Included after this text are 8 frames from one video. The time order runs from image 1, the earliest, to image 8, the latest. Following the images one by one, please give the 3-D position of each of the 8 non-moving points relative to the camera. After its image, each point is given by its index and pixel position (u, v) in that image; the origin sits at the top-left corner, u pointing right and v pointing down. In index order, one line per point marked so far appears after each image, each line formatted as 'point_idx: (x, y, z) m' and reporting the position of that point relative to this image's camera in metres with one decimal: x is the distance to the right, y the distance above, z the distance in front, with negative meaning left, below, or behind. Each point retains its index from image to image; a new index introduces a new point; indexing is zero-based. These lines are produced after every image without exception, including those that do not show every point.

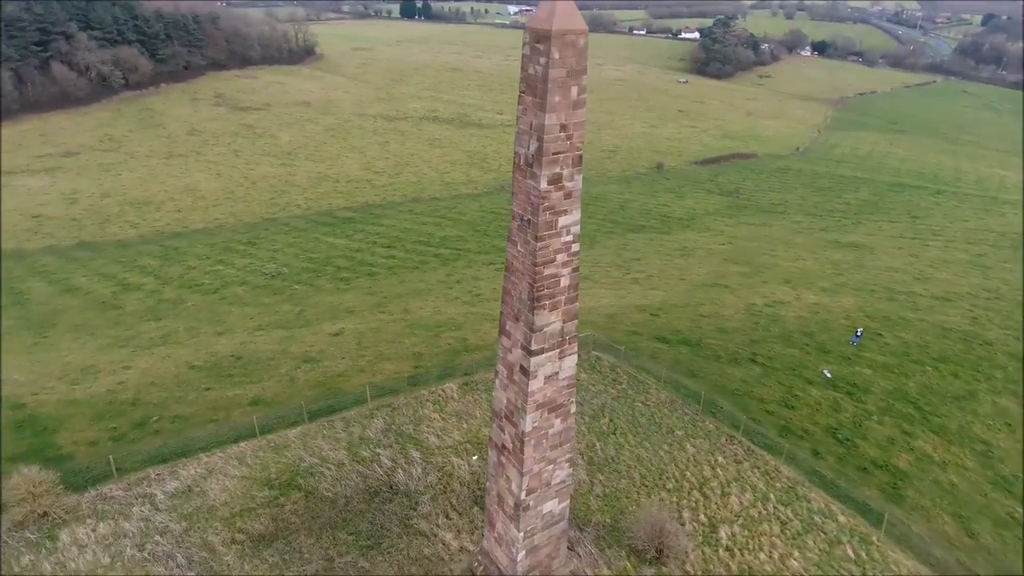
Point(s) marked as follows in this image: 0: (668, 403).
0: (+4.6, -3.4, +19.4) m
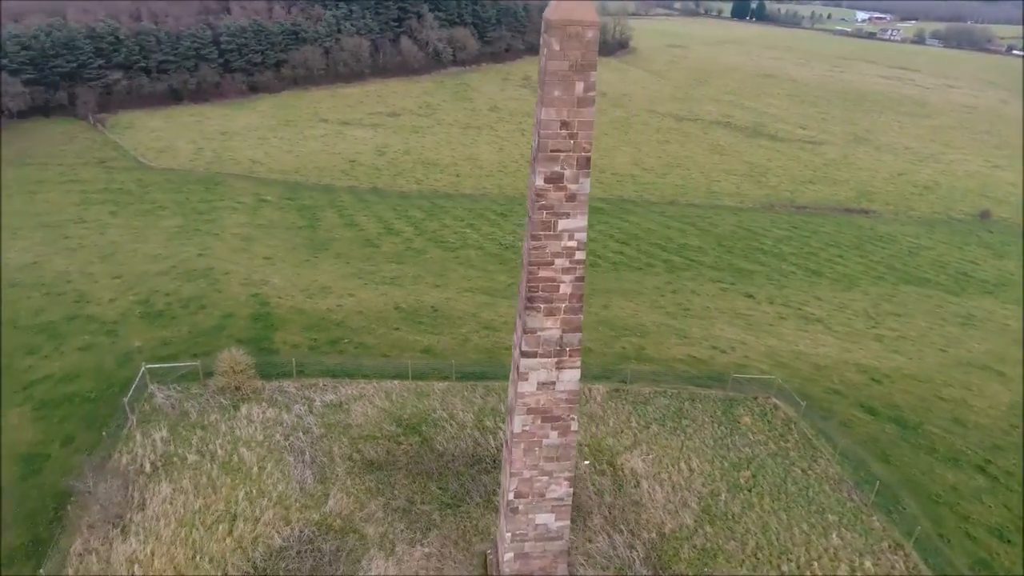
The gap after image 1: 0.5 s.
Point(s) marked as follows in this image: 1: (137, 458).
0: (+8.1, -4.8, +16.6) m
1: (-8.7, -3.9, +15.2) m
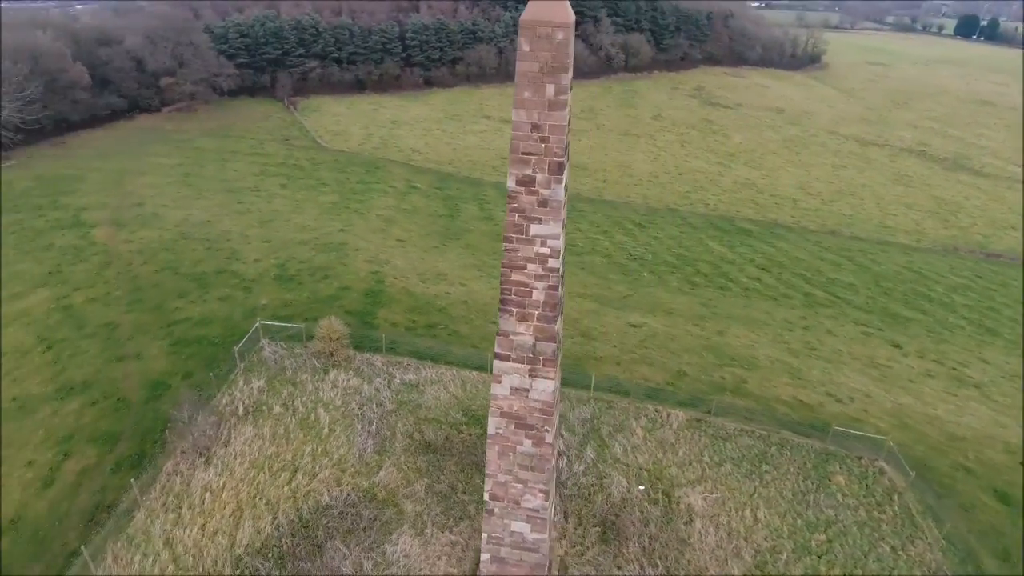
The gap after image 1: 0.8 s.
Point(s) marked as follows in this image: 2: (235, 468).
0: (+9.2, -6.1, +14.4) m
1: (-7.3, -2.9, +17.1) m
2: (-6.3, -4.1, +15.1) m
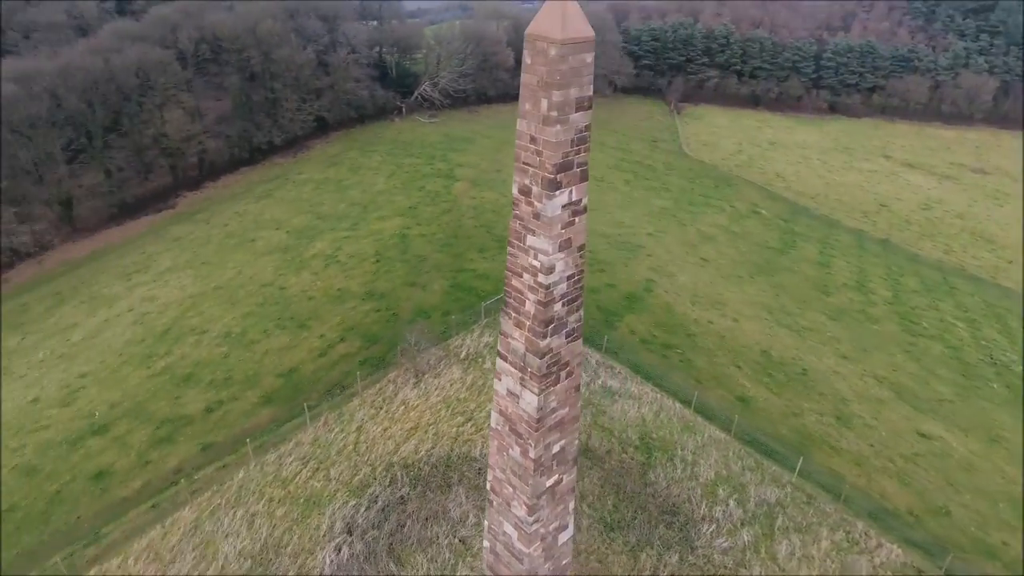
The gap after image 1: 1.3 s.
0: (+9.3, -9.2, +9.1) m
1: (-1.5, -1.7, +19.7) m
2: (-2.1, -2.9, +17.6) m
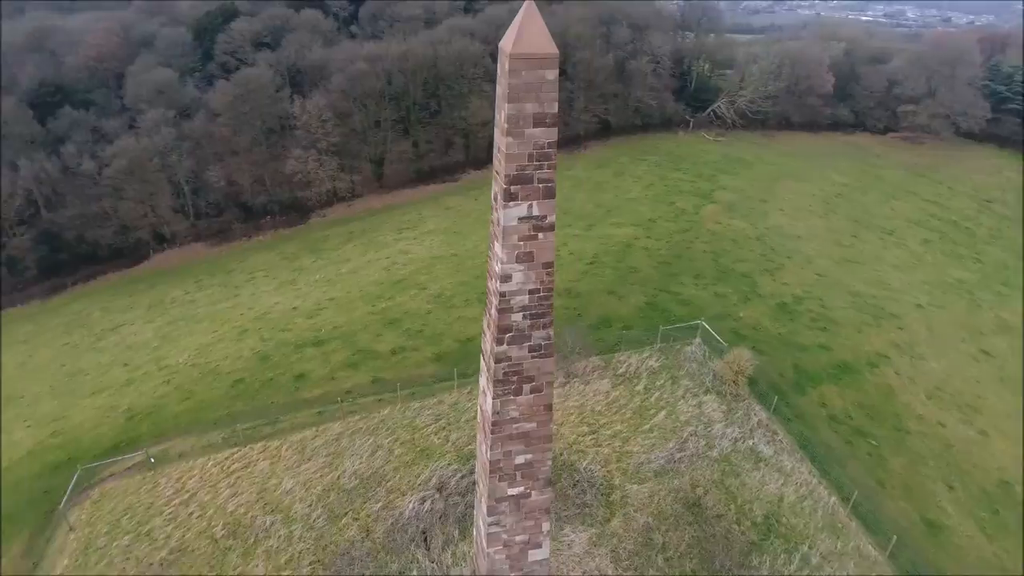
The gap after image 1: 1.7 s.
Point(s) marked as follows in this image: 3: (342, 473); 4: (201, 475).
0: (+6.5, -11.3, +5.5) m
1: (+3.4, -2.2, +19.4) m
2: (+1.6, -3.1, +17.9) m
3: (-4.1, -4.4, +15.7) m
4: (-7.6, -4.5, +16.0) m
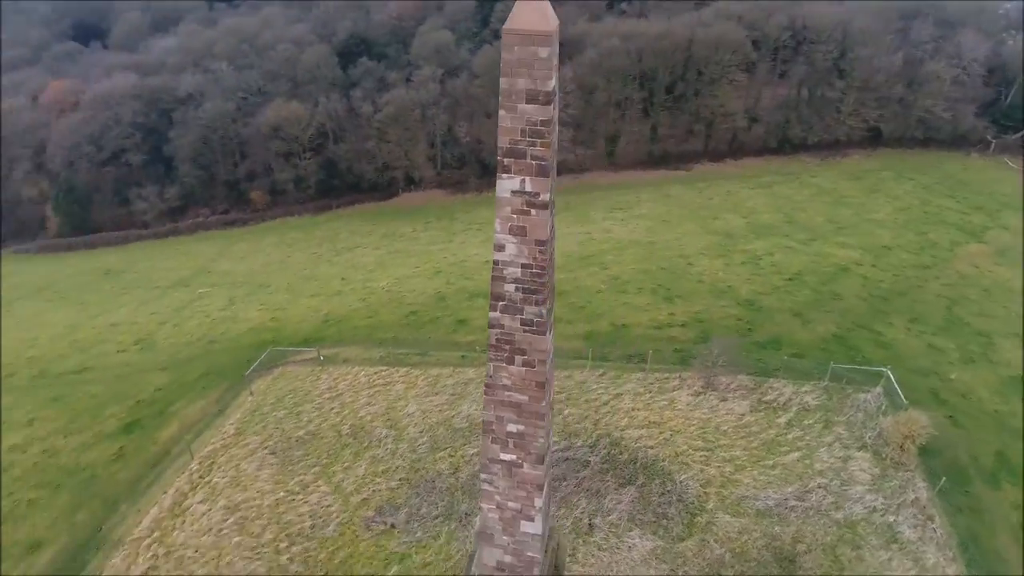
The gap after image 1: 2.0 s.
0: (+2.9, -12.1, +4.2) m
1: (+7.2, -2.7, +17.7) m
2: (+4.8, -3.2, +16.9) m
3: (-1.4, -3.3, +17.1) m
4: (-4.5, -2.6, +18.6) m
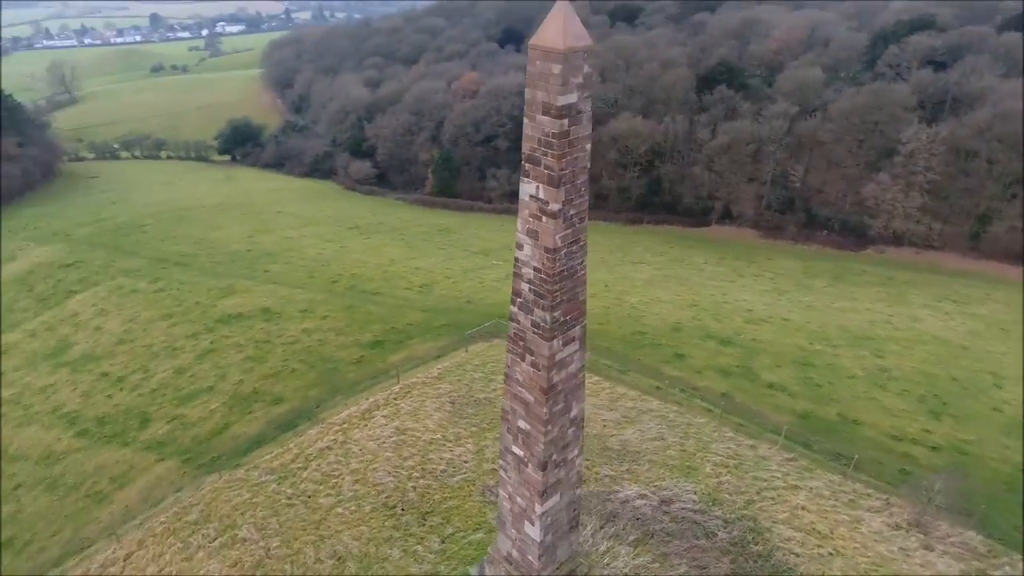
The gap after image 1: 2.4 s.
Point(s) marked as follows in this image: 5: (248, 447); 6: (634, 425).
0: (-2.4, -12.0, +4.0) m
1: (+10.3, -5.7, +13.3) m
2: (+7.8, -5.4, +13.8) m
3: (+2.7, -3.8, +17.0) m
4: (+1.1, -2.5, +19.8) m
5: (-6.8, -4.1, +16.8) m
6: (+3.2, -3.6, +17.4) m
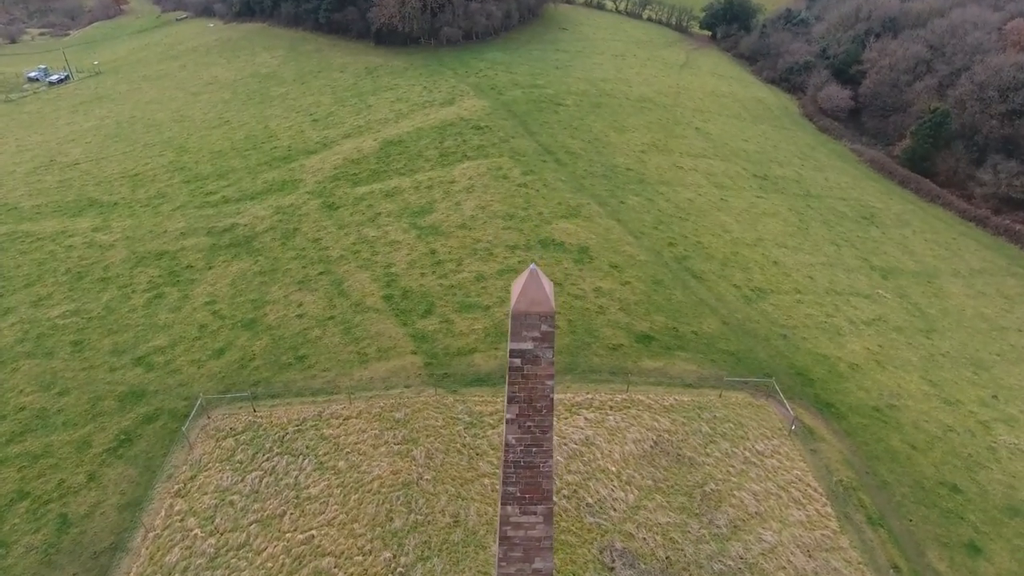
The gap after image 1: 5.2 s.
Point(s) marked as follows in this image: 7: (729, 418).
0: (-7.7, -12.3, +8.4) m
1: (+9.2, -12.2, +8.3) m
2: (+7.8, -10.8, +9.7) m
3: (+6.3, -6.8, +14.3) m
4: (+7.1, -4.7, +17.0) m
5: (-1.1, -2.6, +18.7) m
6: (+7.0, -6.8, +14.4) m
7: (+6.0, -3.6, +18.2) m
